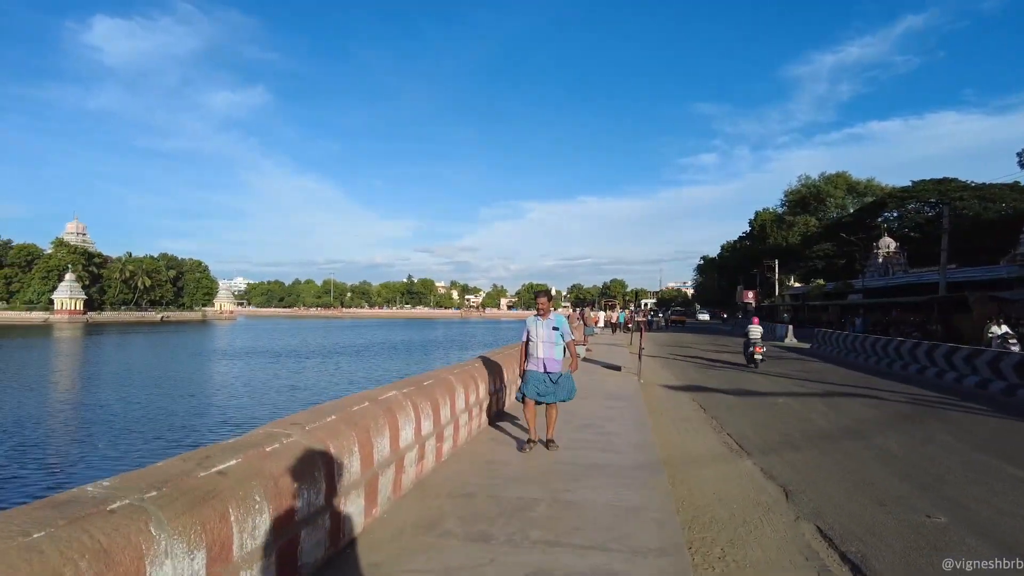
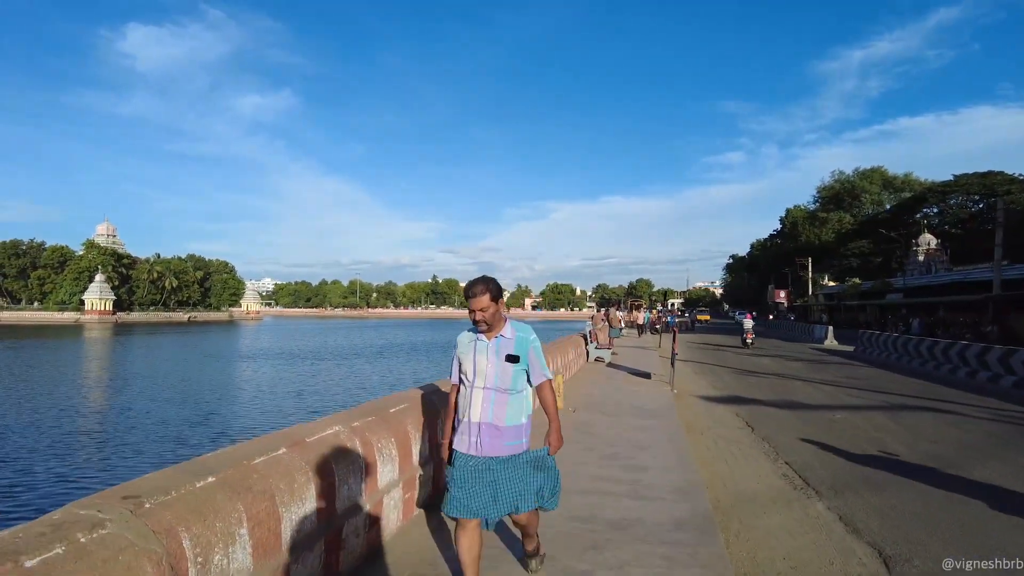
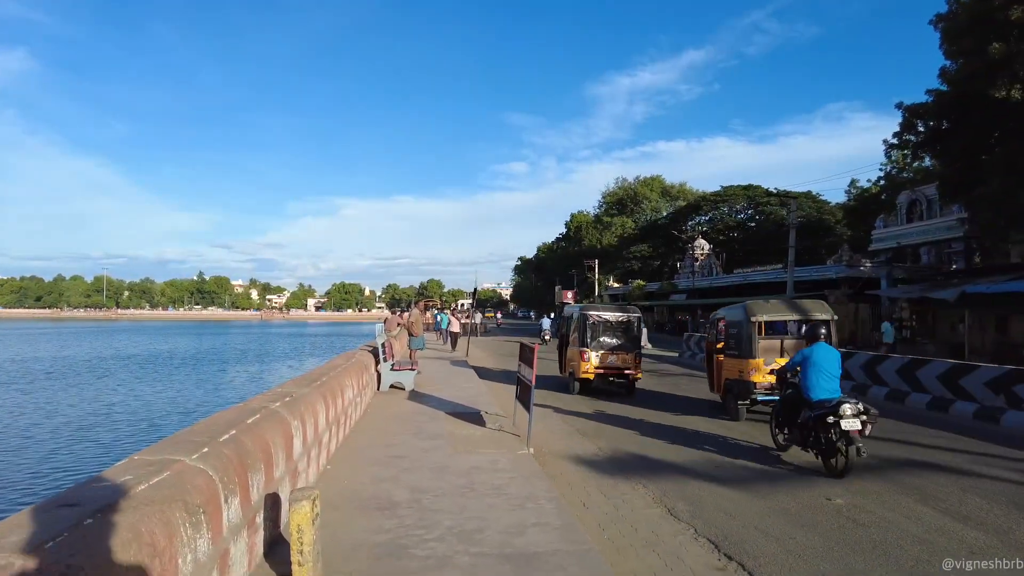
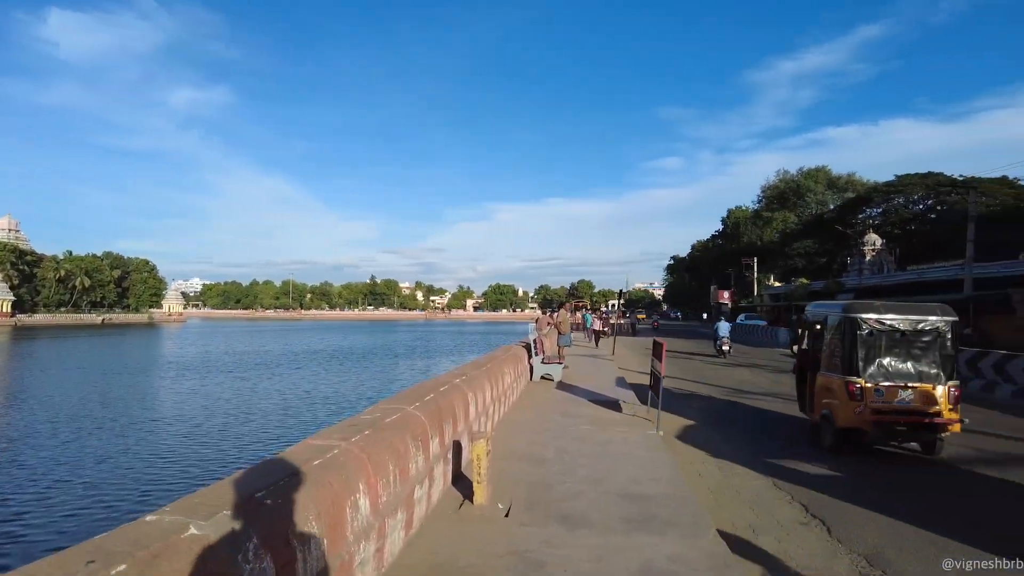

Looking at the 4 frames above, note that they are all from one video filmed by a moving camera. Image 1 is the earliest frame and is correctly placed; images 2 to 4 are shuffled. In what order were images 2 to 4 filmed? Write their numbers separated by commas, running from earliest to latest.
2, 4, 3
